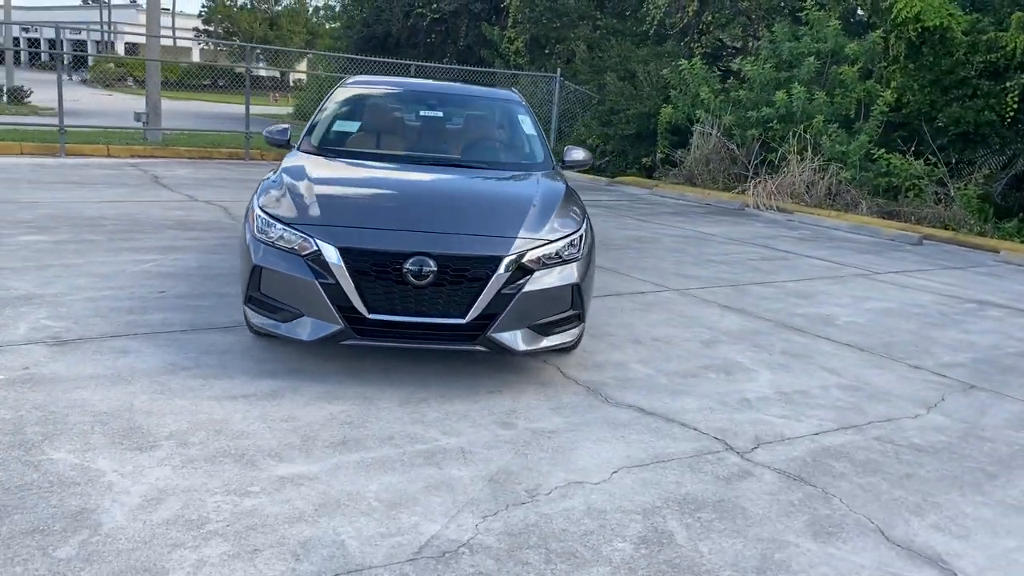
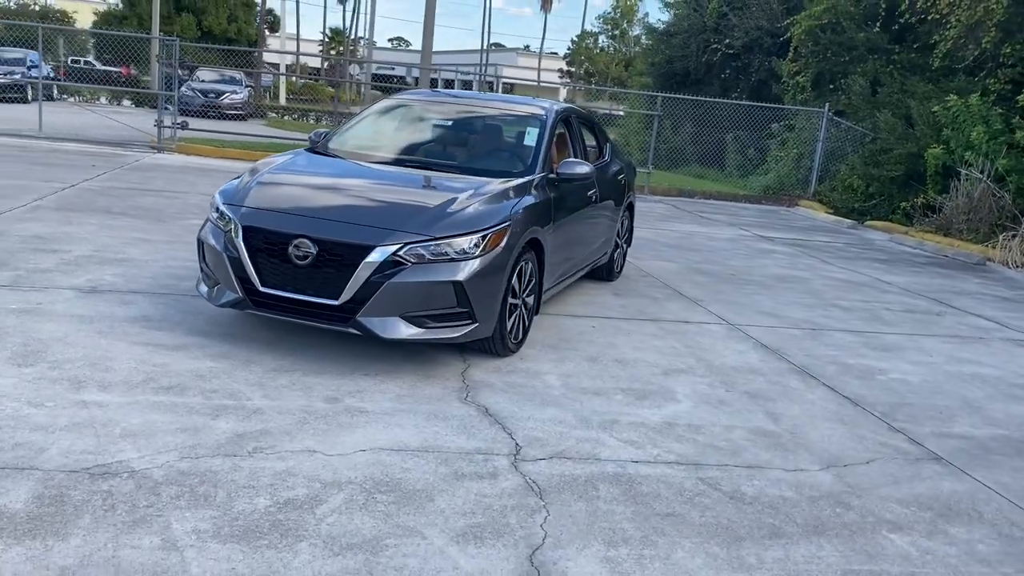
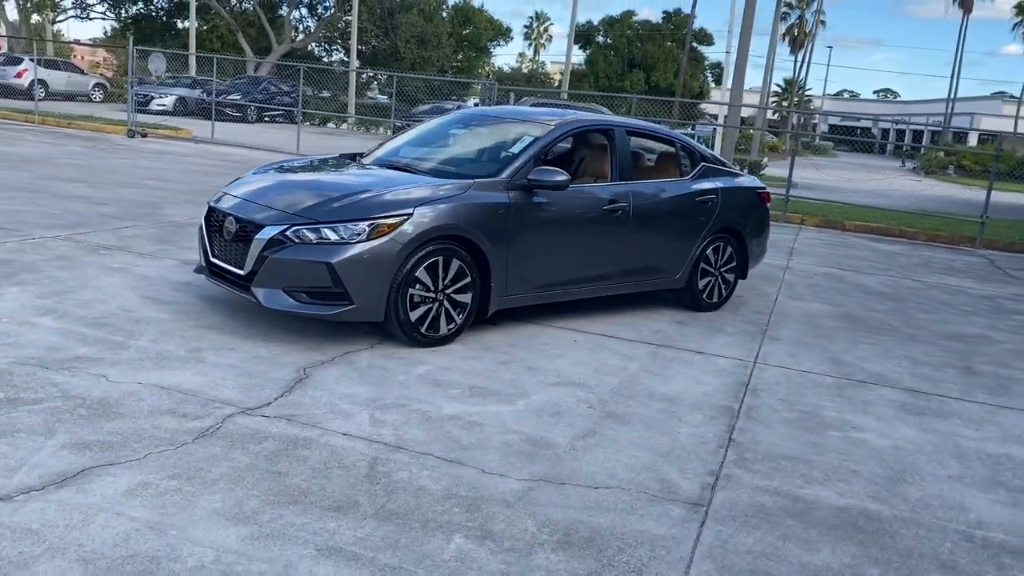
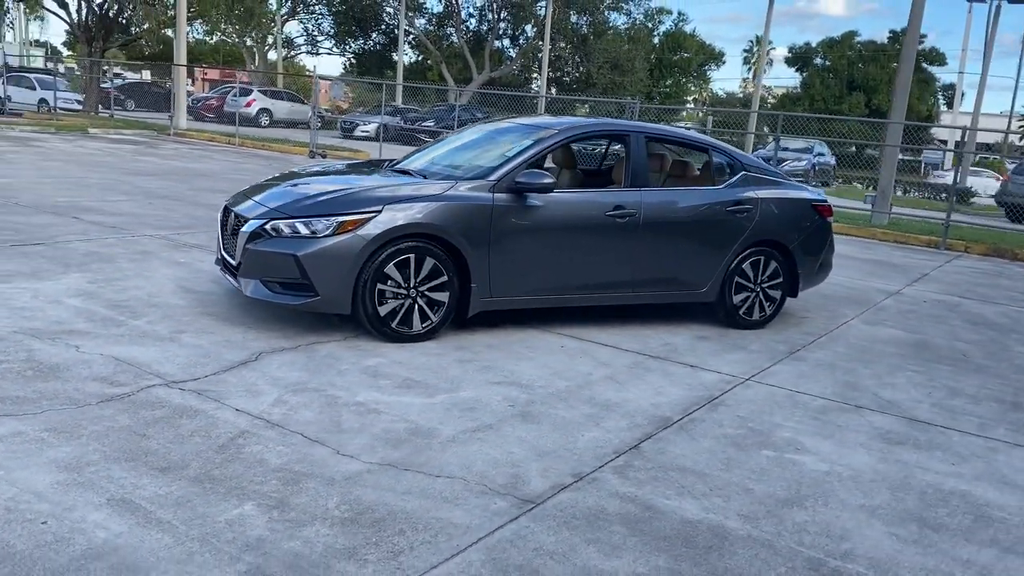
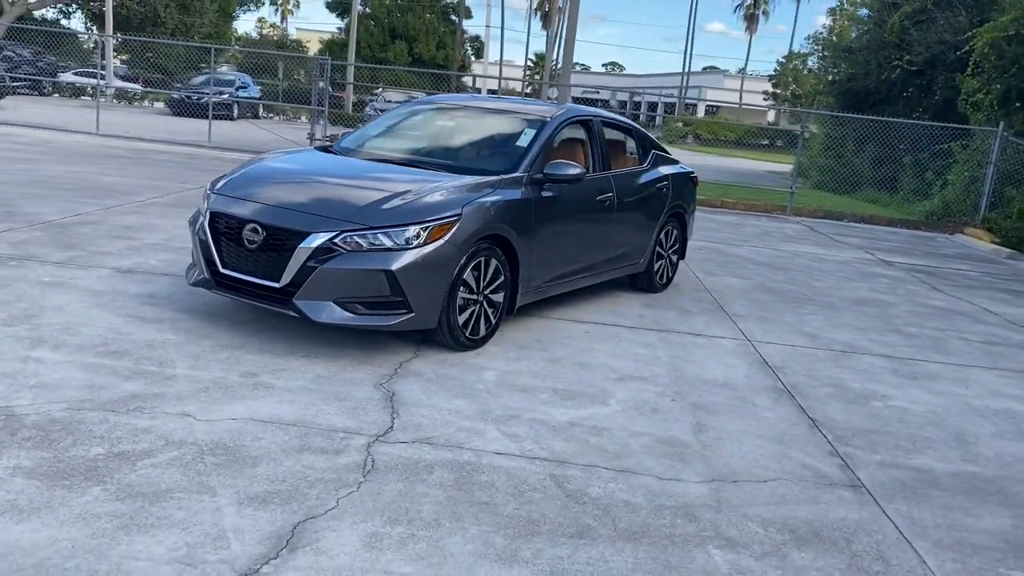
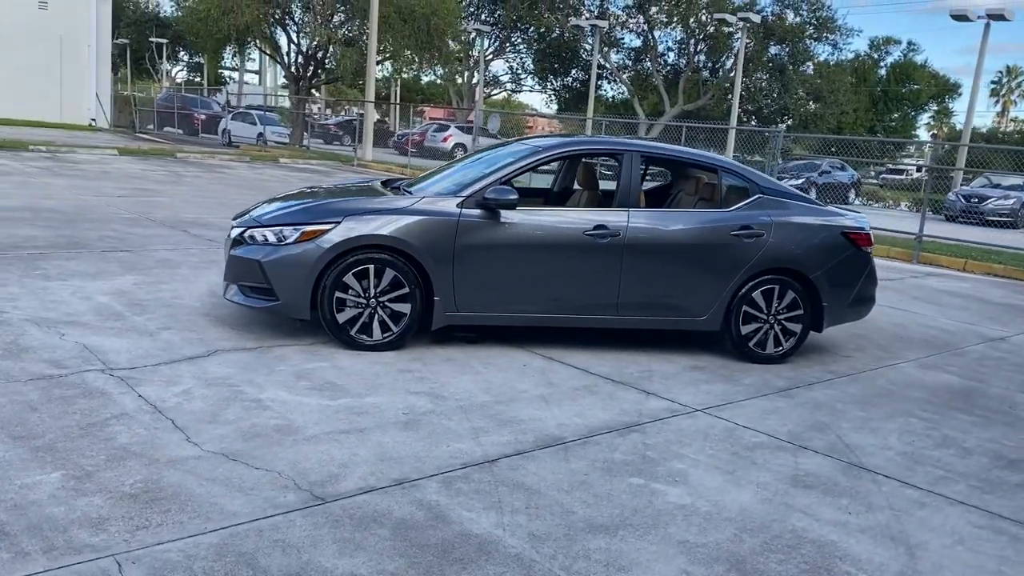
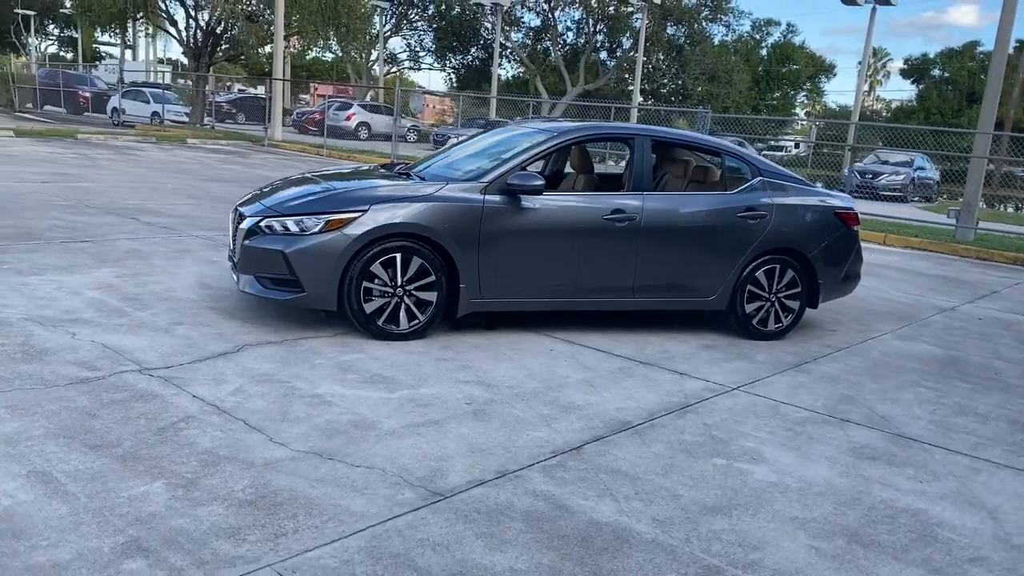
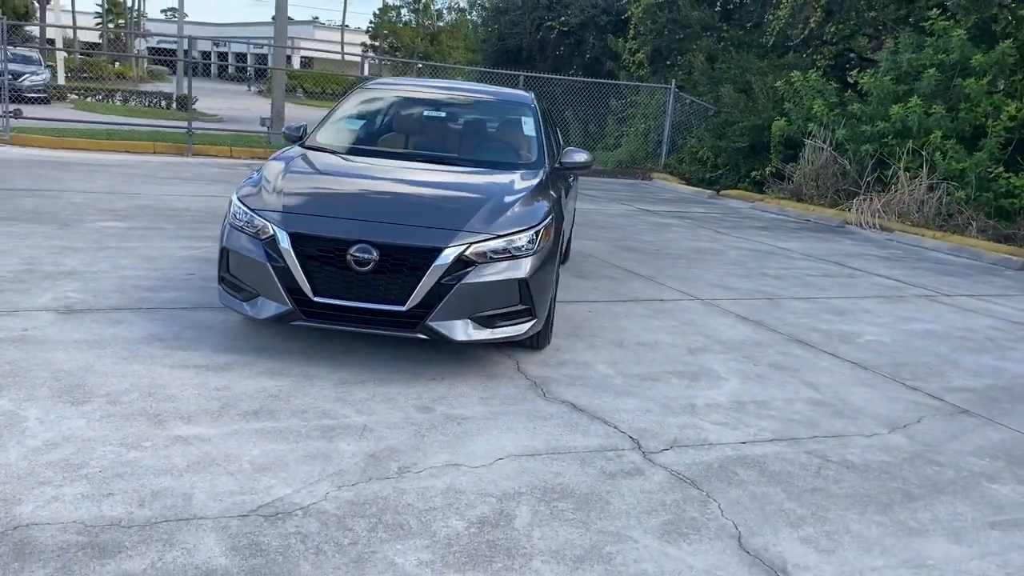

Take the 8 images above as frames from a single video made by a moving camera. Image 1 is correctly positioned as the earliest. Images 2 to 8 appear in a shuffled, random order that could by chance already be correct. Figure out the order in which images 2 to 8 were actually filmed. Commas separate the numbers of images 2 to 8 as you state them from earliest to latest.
8, 2, 5, 3, 4, 7, 6
